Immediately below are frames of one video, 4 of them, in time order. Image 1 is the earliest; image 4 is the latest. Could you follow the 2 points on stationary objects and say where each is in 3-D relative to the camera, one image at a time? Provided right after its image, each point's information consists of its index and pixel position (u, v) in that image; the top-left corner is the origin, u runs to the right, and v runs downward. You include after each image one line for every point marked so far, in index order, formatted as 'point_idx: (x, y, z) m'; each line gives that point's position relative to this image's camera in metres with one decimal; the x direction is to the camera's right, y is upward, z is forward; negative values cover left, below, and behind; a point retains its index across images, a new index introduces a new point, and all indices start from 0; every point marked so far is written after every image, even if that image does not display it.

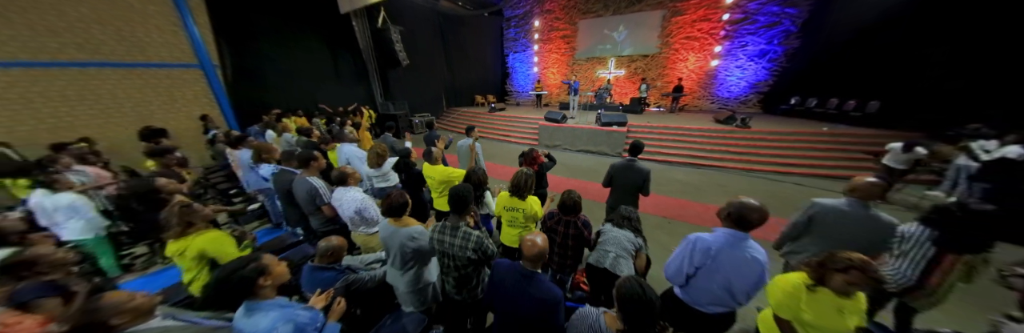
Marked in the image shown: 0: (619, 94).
0: (+5.6, +3.8, +11.6) m
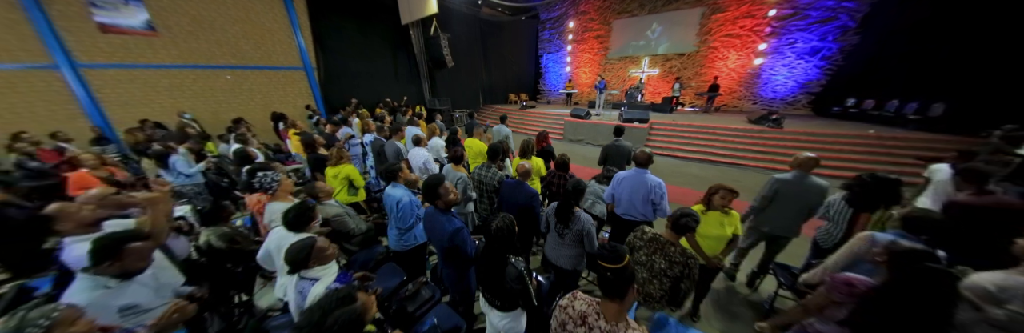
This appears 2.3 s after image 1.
0: (+7.2, +3.8, +11.5) m
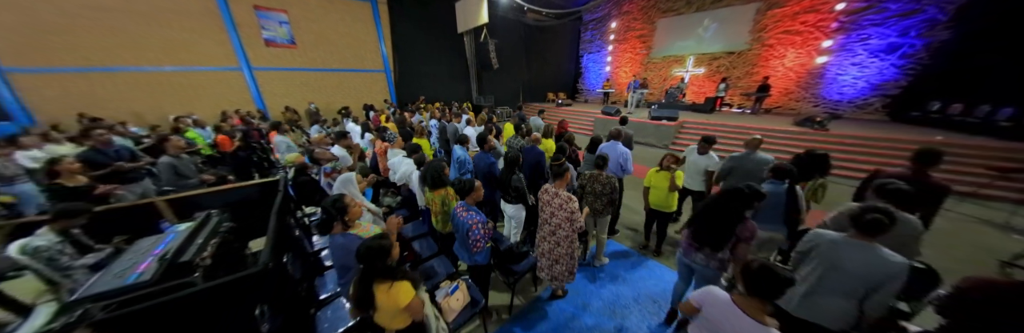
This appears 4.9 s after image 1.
0: (+9.2, +3.7, +11.2) m
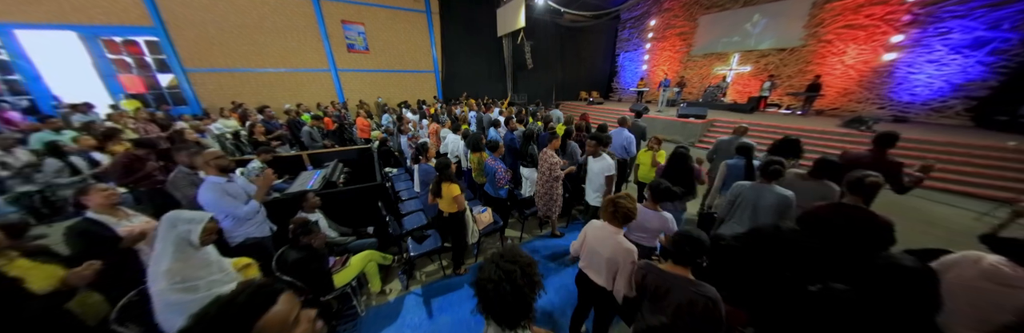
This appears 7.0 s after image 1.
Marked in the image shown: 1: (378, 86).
0: (+10.8, +3.5, +10.7) m
1: (-6.7, +4.1, +11.1) m
